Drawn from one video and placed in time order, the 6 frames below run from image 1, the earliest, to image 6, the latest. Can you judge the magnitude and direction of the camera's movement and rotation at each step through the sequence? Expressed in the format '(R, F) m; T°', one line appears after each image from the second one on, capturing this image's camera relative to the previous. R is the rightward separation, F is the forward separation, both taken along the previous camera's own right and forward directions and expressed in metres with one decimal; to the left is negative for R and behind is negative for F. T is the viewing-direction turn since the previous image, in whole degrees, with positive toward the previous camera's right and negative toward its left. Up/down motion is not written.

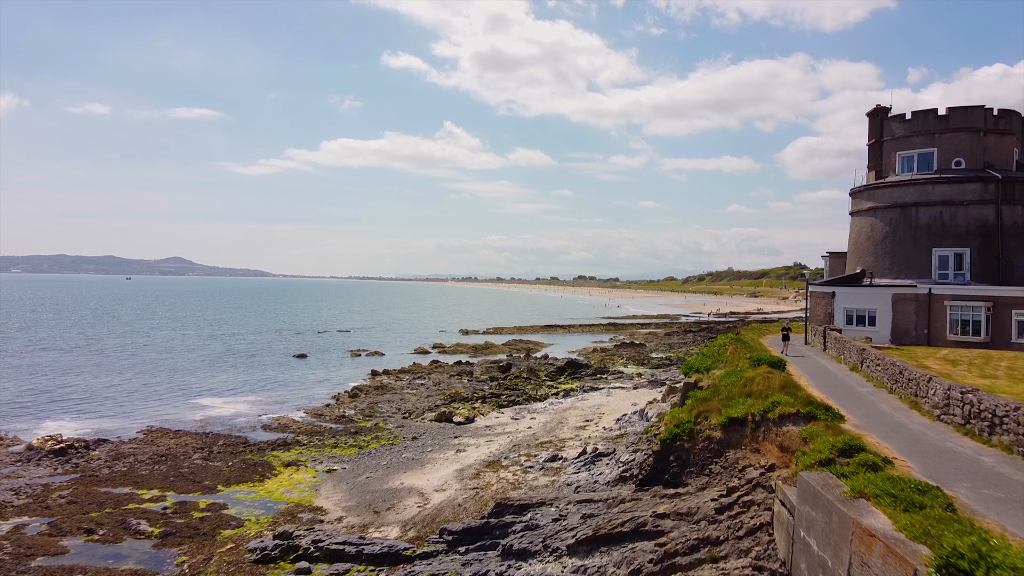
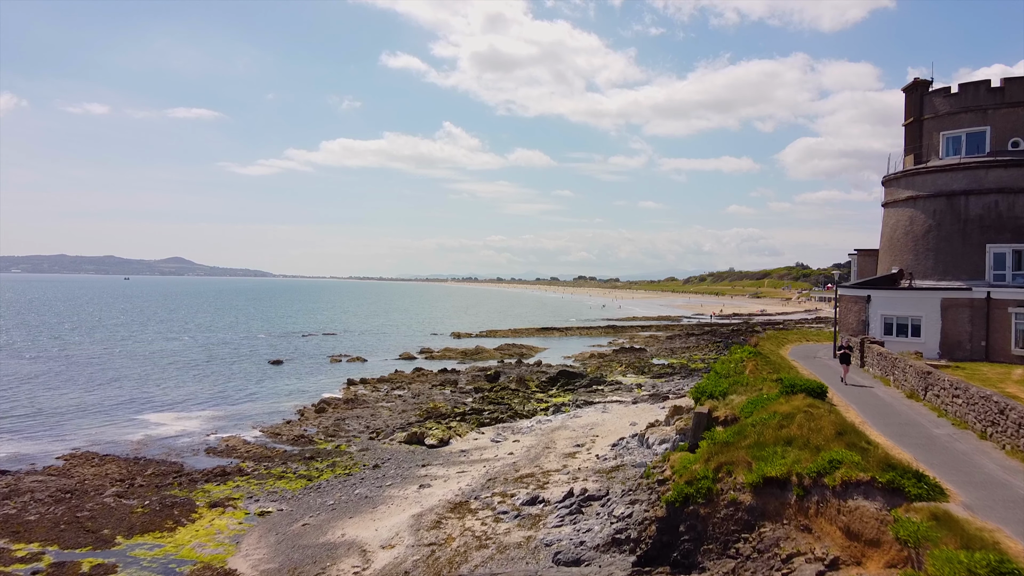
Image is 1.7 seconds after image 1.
(+0.9, +3.9) m; 0°
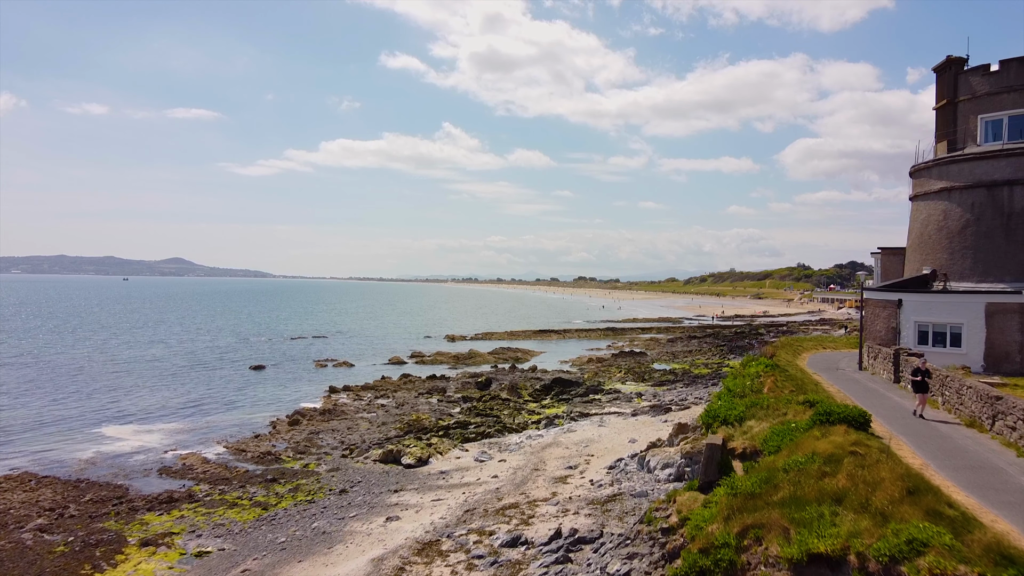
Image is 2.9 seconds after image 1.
(+0.6, +2.6) m; 0°
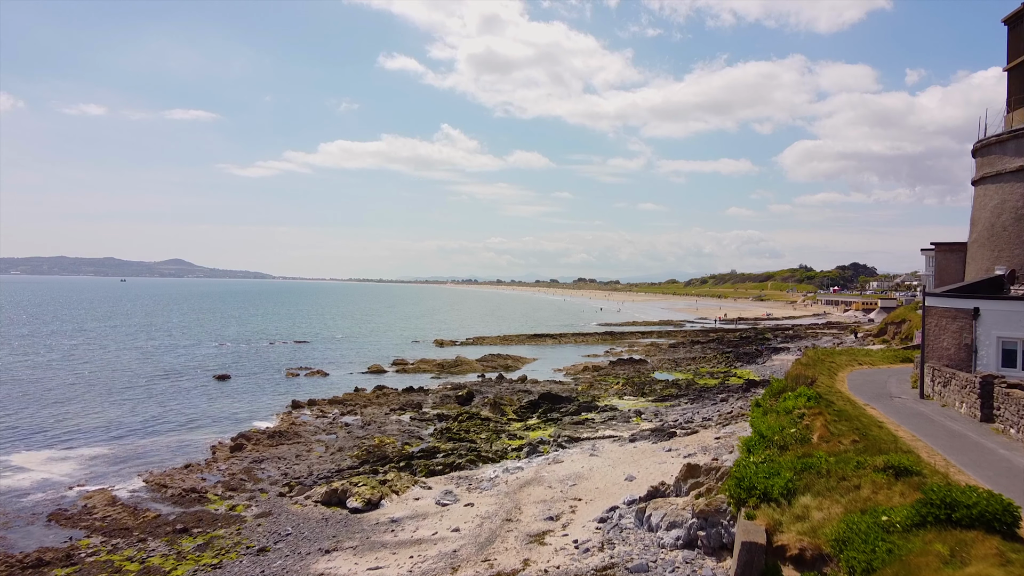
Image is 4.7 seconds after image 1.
(+1.0, +4.4) m; 0°
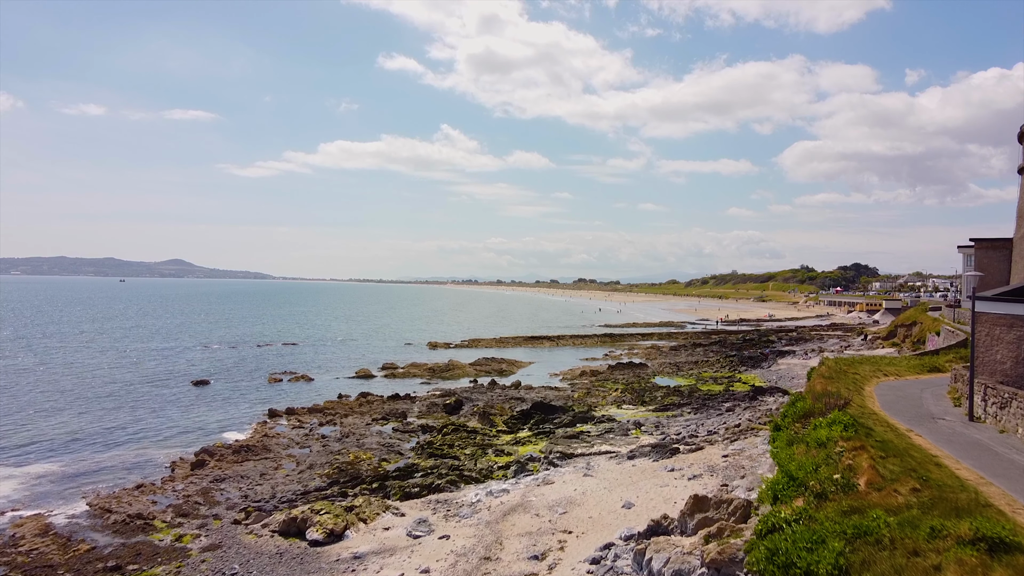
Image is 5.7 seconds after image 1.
(+0.6, +2.3) m; 0°
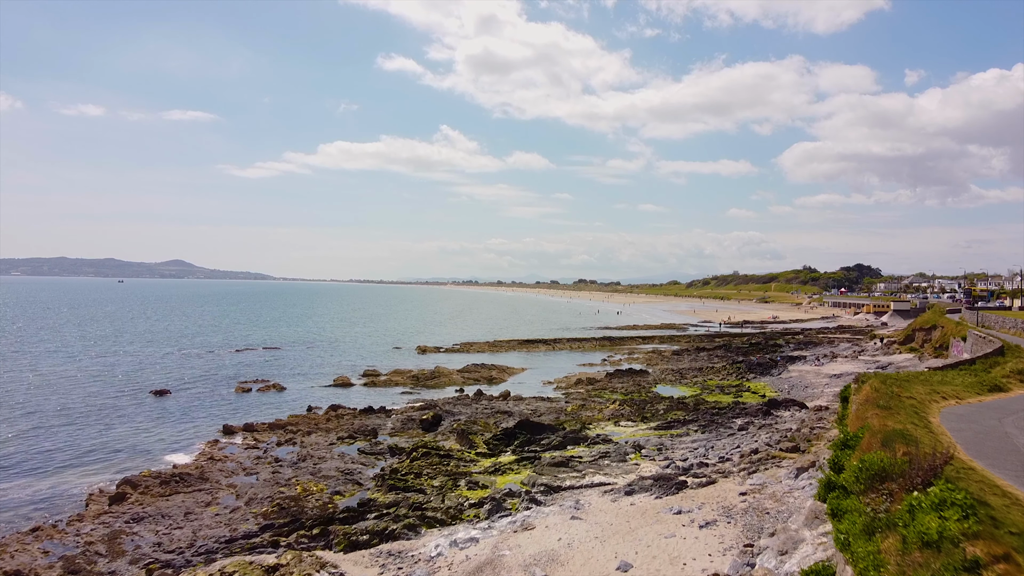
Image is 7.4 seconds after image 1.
(+0.9, +3.8) m; 0°
